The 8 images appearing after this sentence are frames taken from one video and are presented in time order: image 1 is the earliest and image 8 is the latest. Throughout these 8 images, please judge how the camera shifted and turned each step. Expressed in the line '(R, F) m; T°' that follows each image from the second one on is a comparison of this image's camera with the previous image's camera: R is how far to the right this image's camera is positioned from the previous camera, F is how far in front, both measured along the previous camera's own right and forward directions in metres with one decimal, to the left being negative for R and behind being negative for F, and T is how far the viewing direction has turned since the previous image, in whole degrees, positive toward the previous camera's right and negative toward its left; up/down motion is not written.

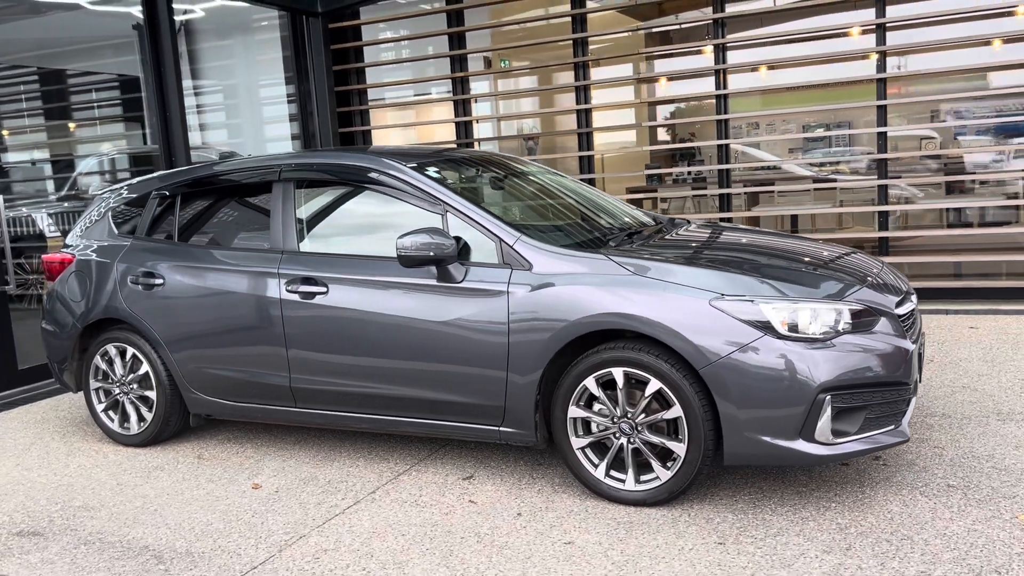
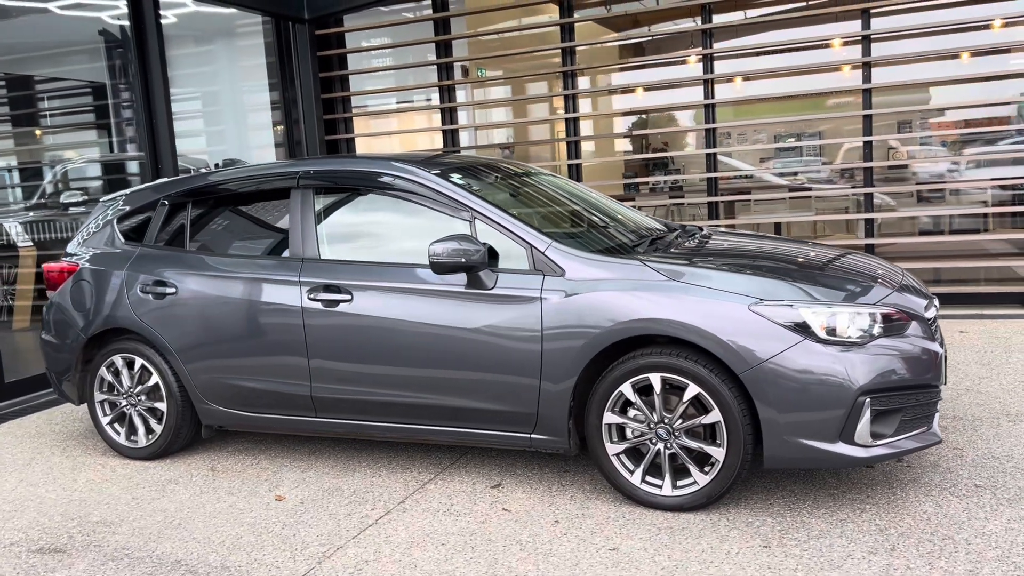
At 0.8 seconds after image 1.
(-0.3, 0.0) m; +2°
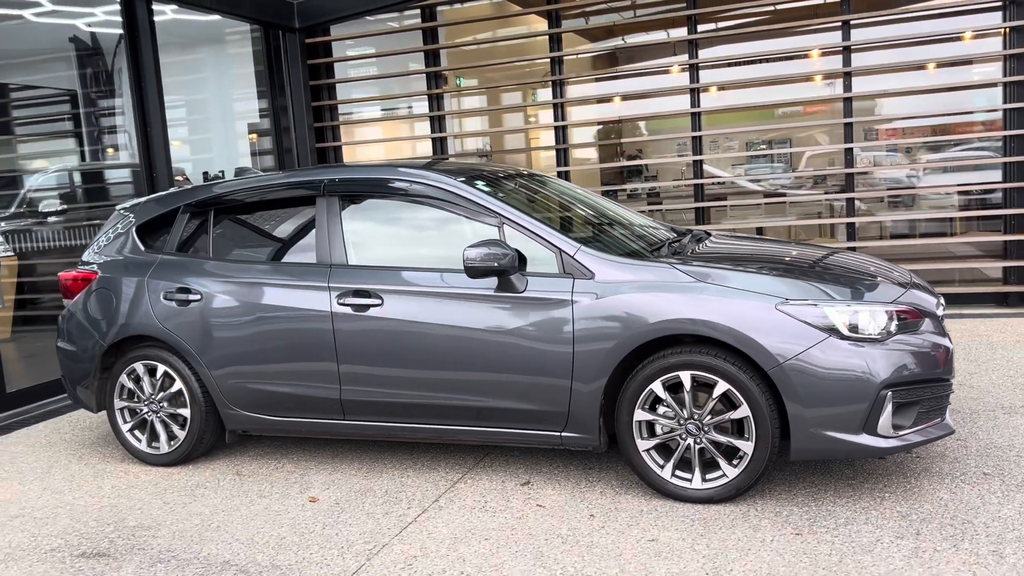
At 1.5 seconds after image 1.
(-0.3, -0.1) m; +2°
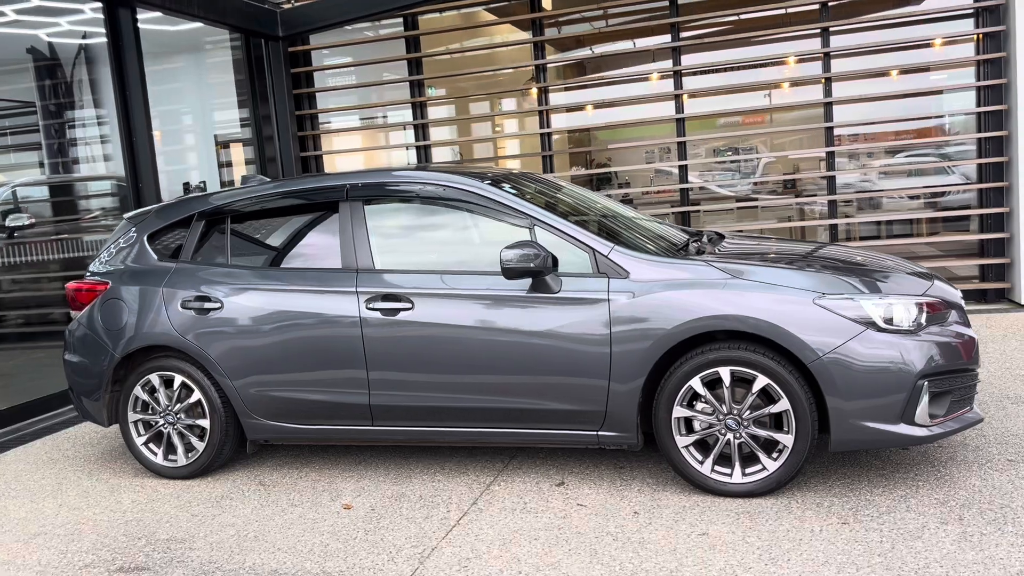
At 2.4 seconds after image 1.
(-0.3, 0.0) m; +3°
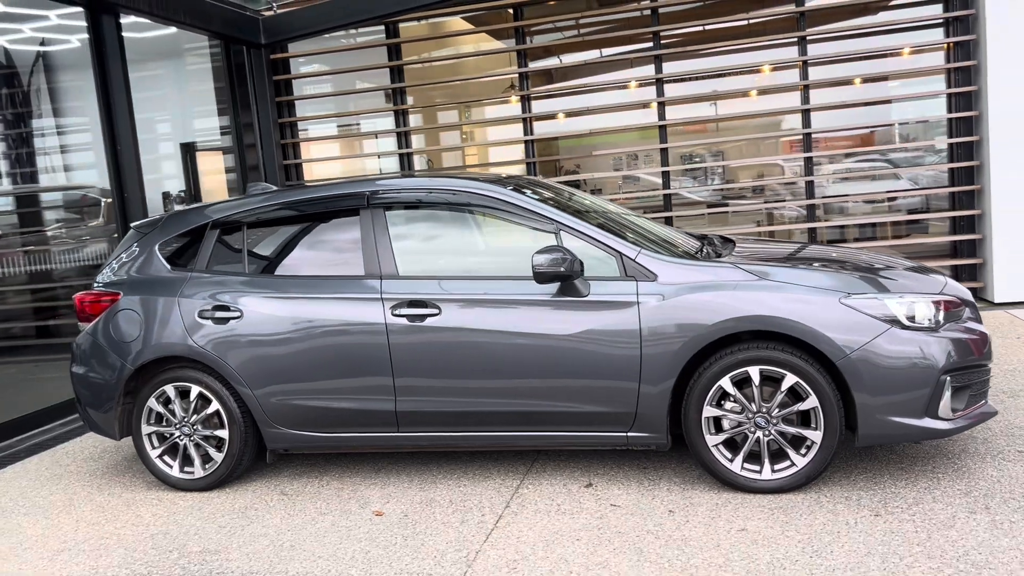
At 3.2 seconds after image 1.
(-0.3, 0.0) m; +3°
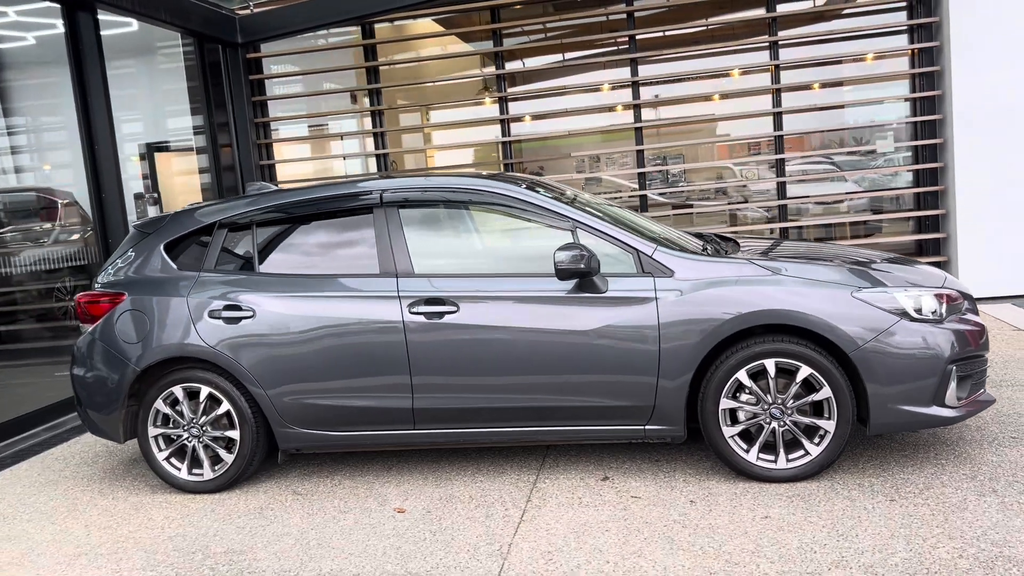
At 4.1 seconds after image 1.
(-0.3, 0.0) m; +3°
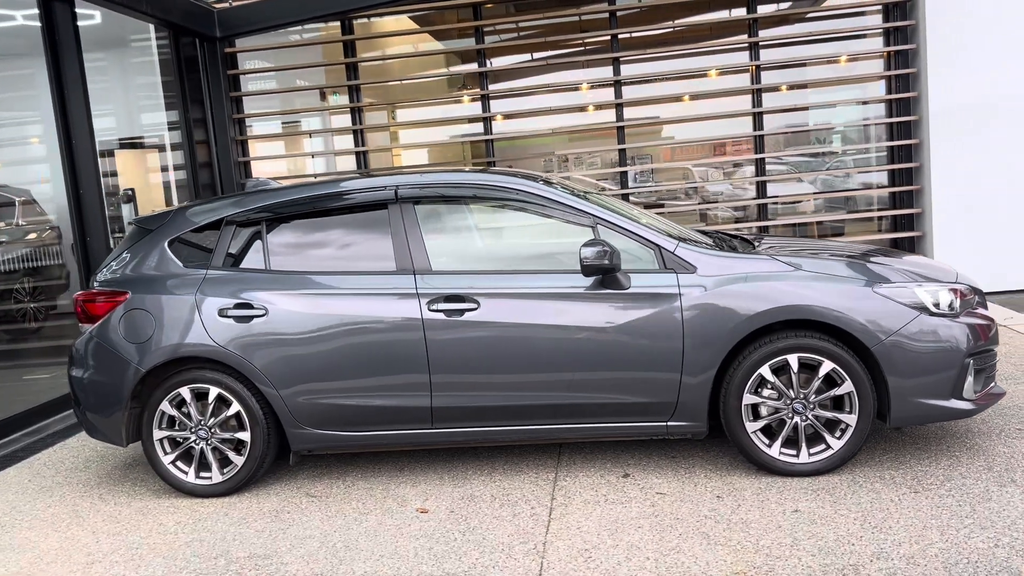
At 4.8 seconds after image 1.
(-0.3, 0.0) m; +3°
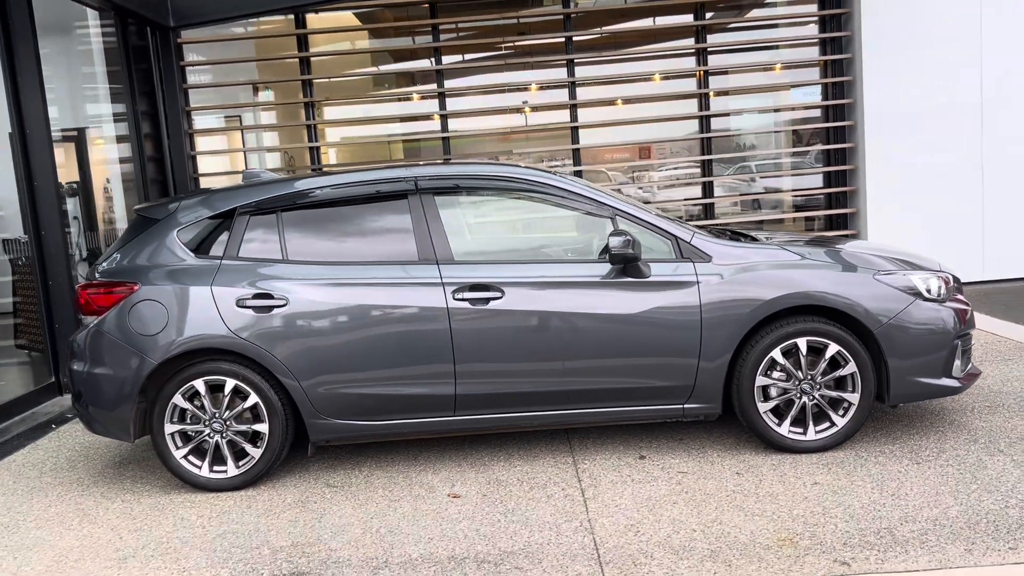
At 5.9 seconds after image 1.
(-0.5, -0.1) m; +6°
